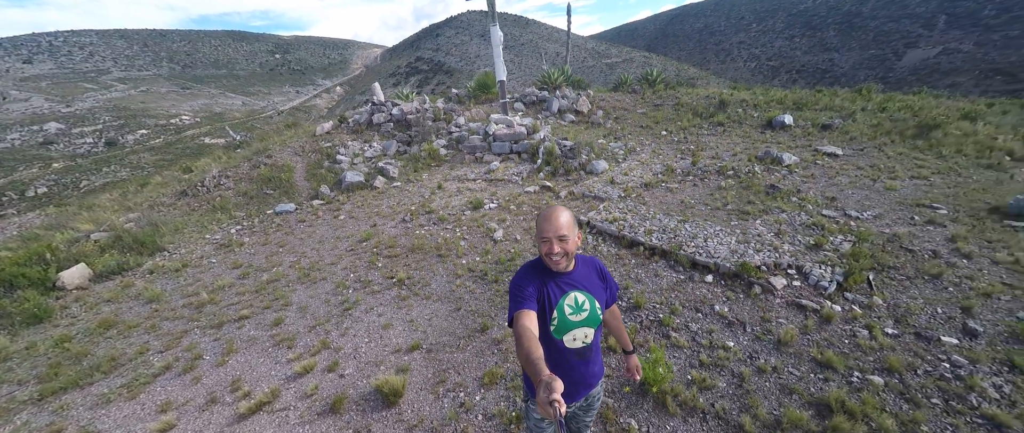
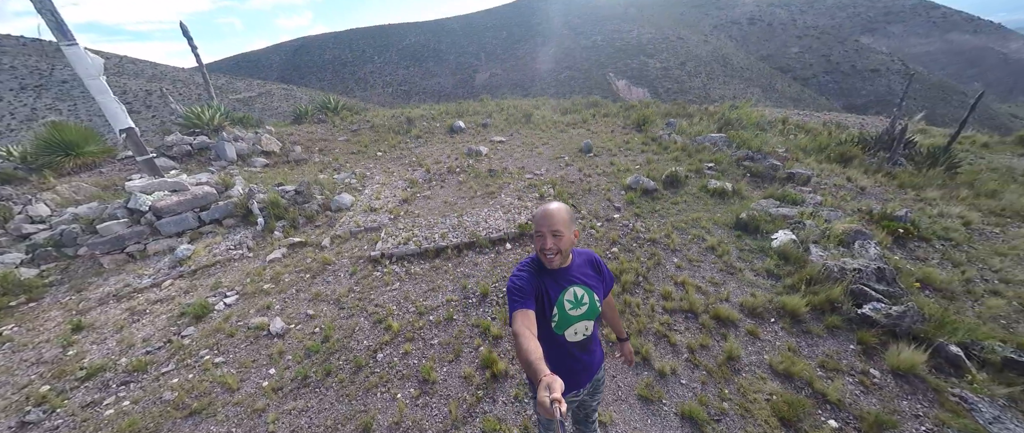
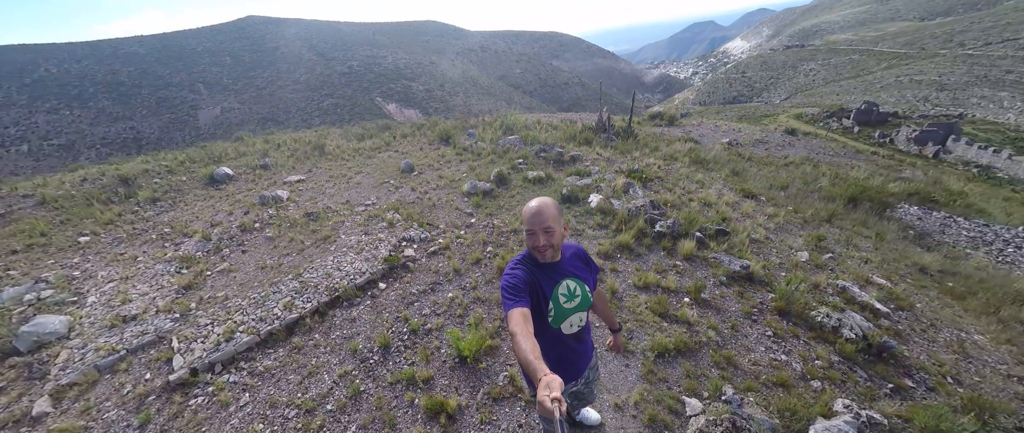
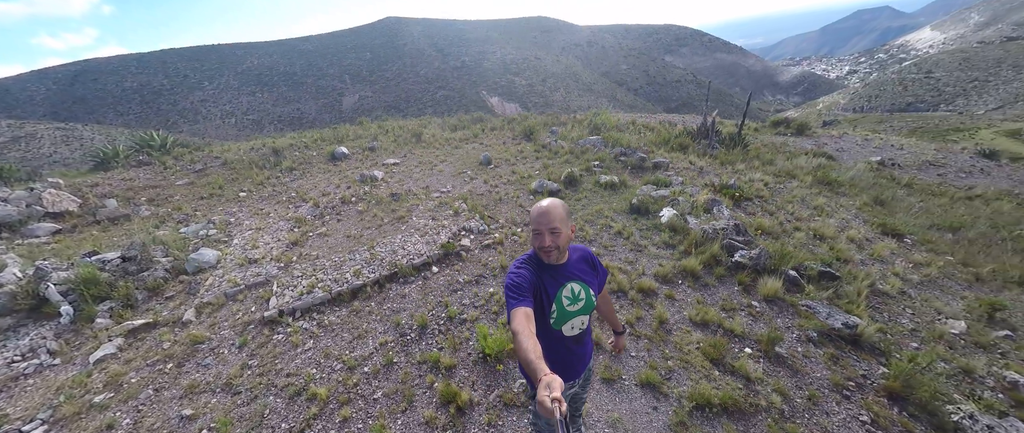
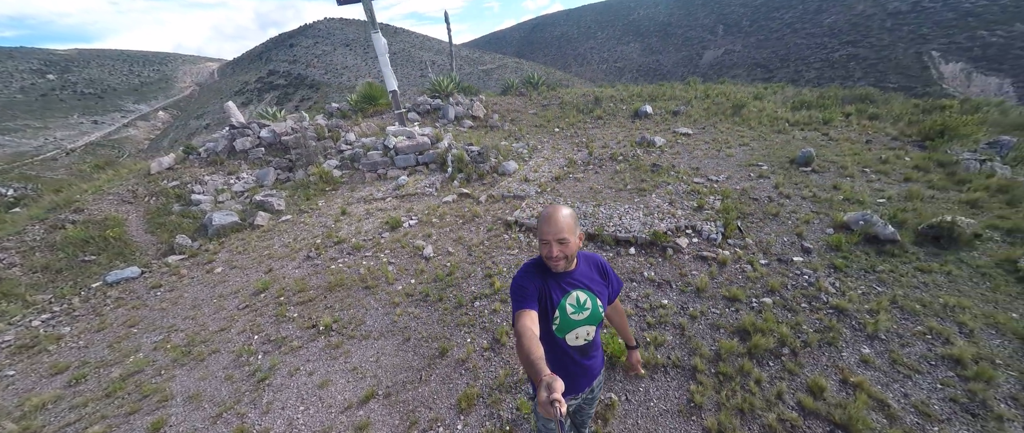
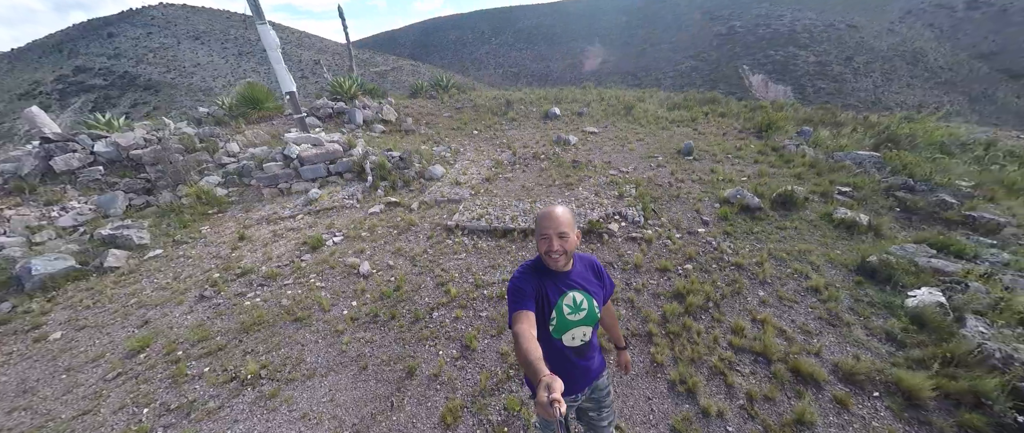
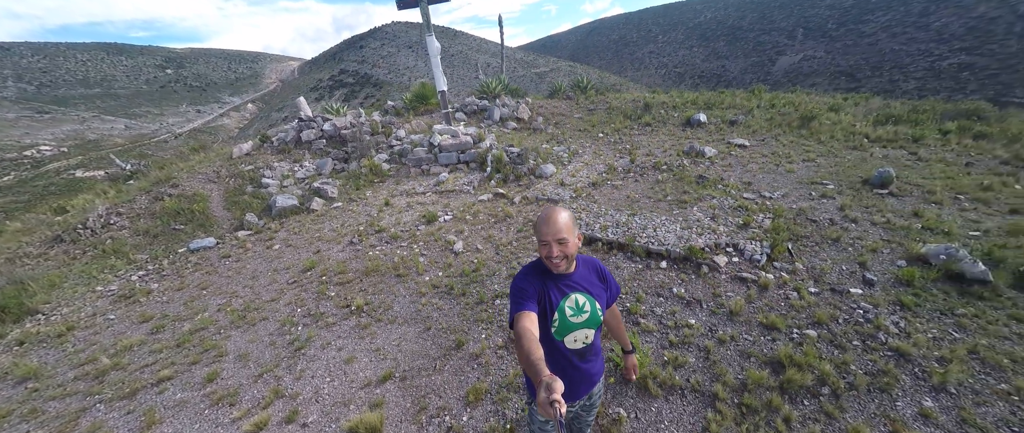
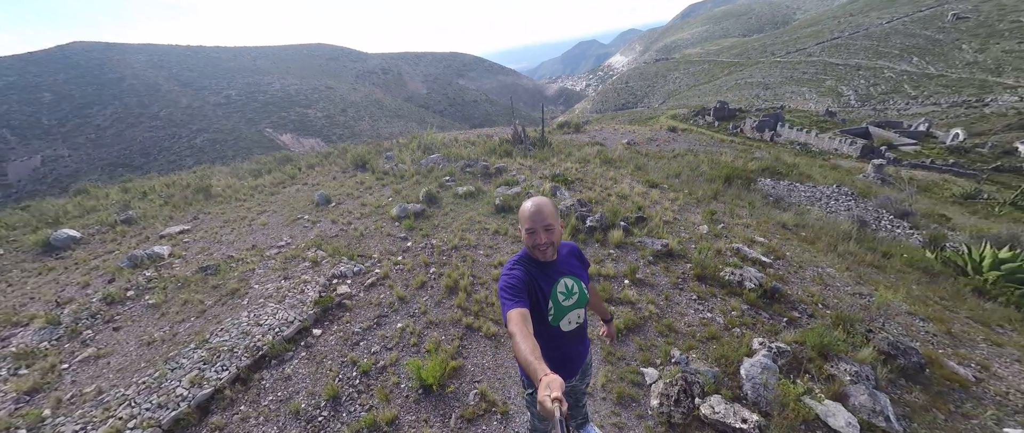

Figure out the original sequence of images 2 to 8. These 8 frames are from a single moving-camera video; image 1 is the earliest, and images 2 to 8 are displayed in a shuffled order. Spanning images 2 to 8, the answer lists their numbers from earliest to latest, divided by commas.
7, 5, 6, 2, 4, 3, 8
